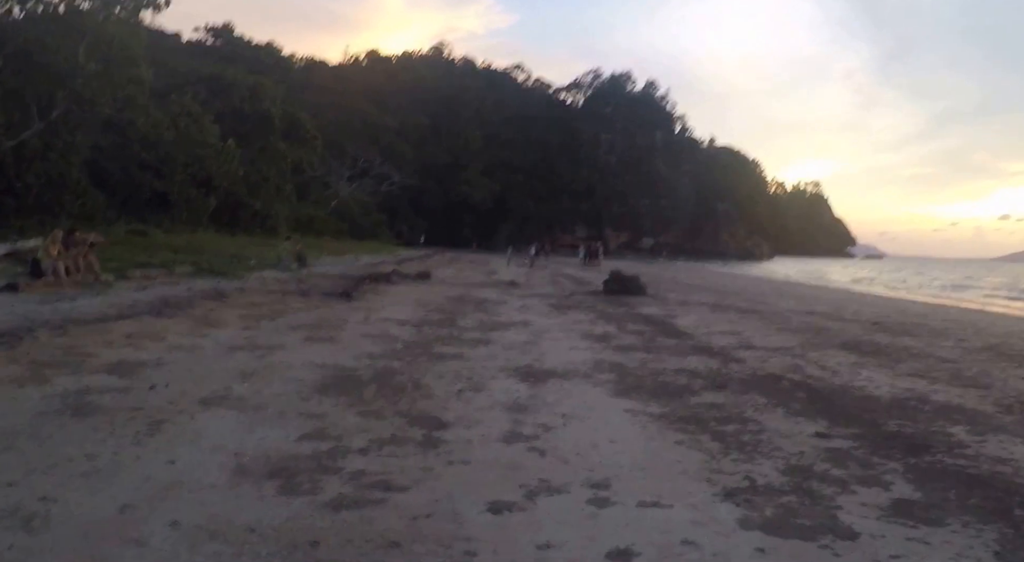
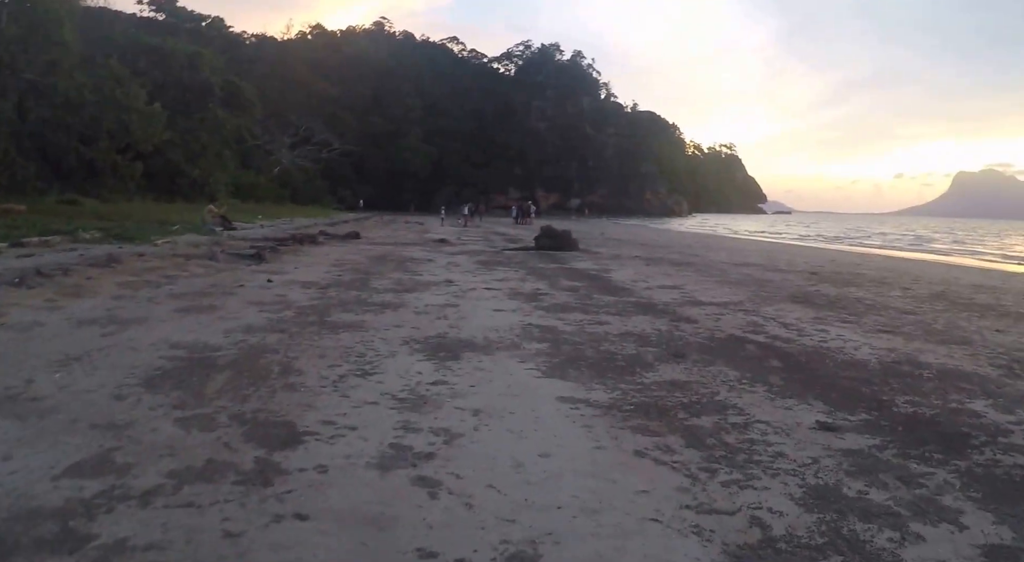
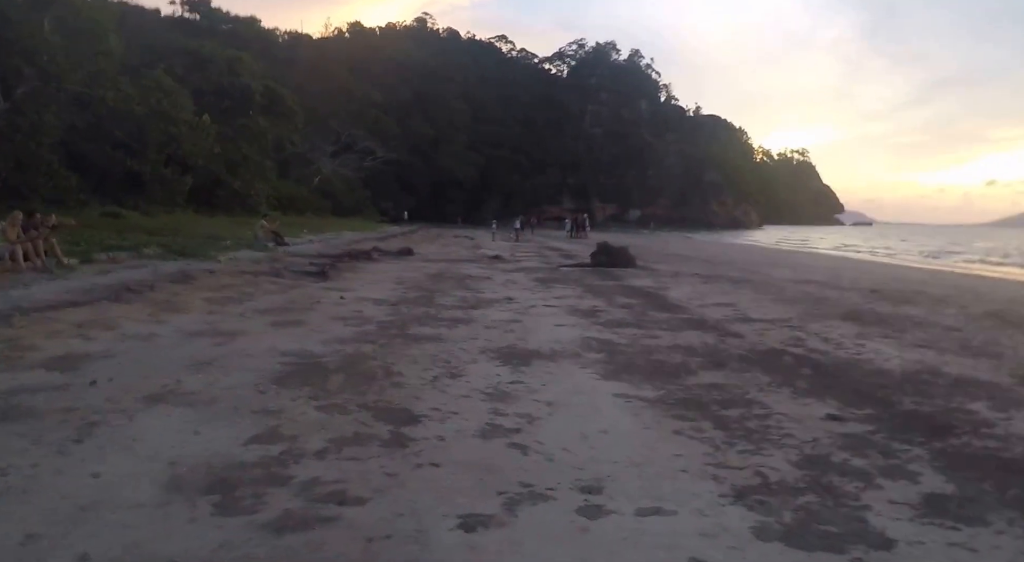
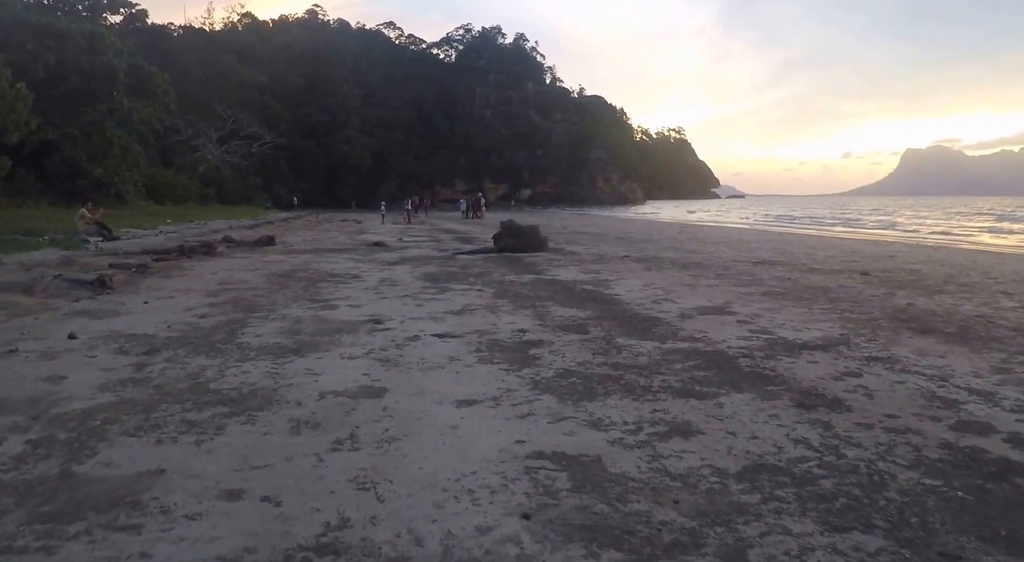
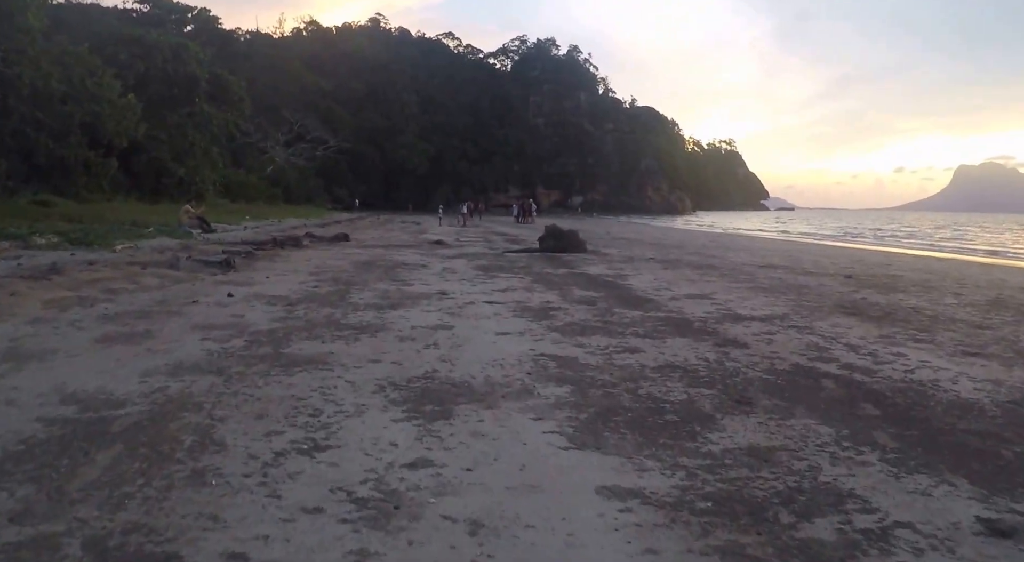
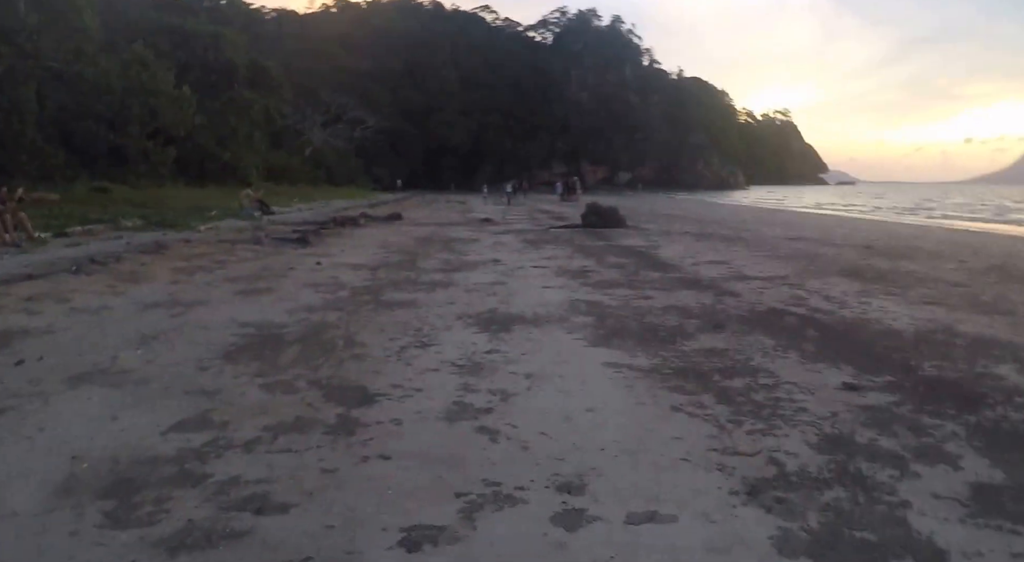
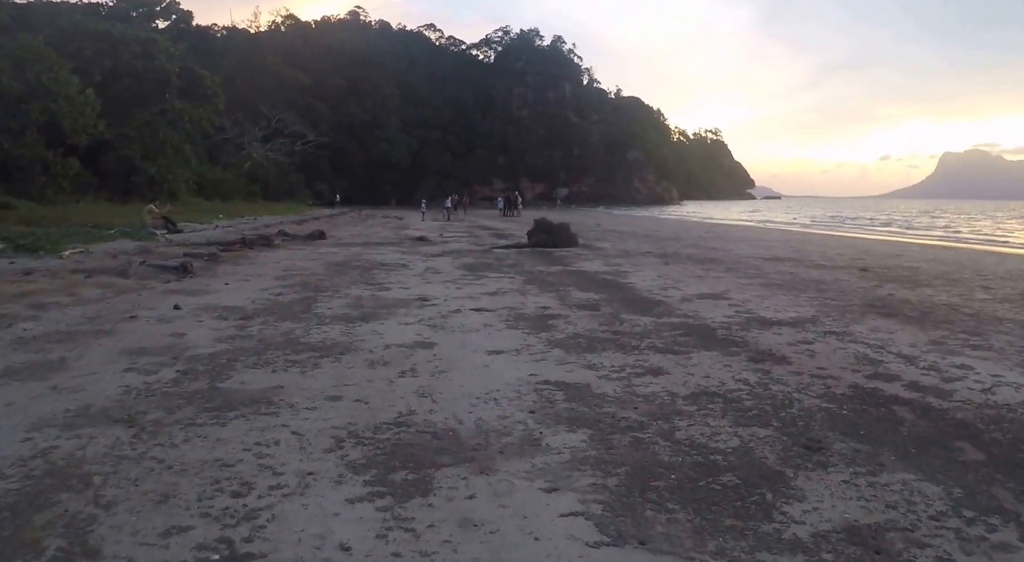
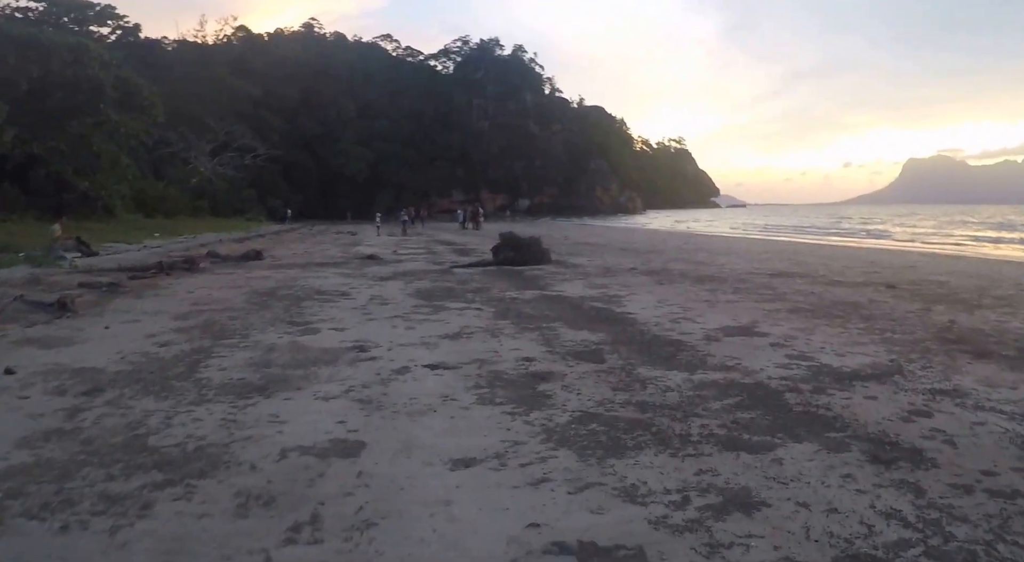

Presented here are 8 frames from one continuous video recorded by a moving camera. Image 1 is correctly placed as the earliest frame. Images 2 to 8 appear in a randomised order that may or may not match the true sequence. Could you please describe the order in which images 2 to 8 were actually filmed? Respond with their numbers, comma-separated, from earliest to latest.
3, 6, 2, 5, 7, 4, 8
